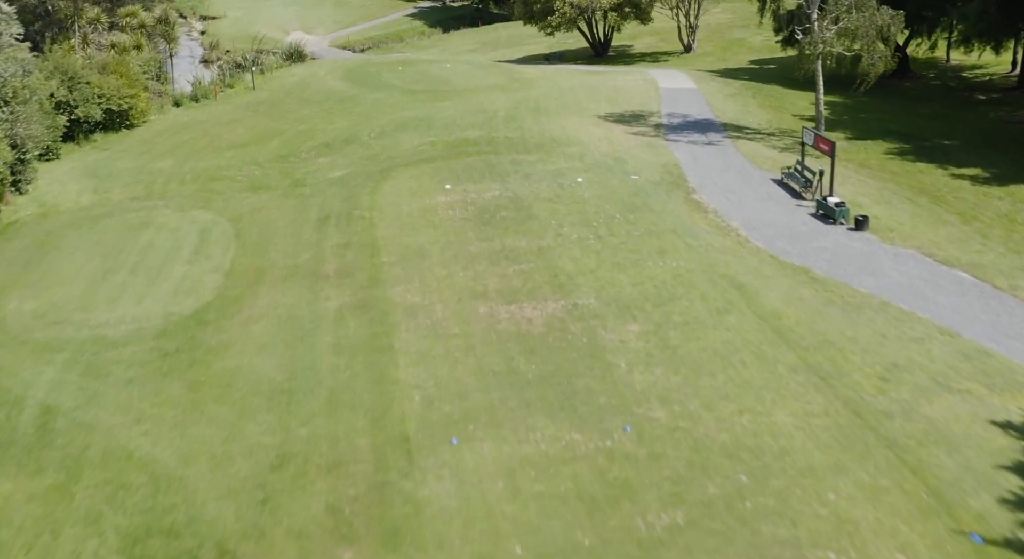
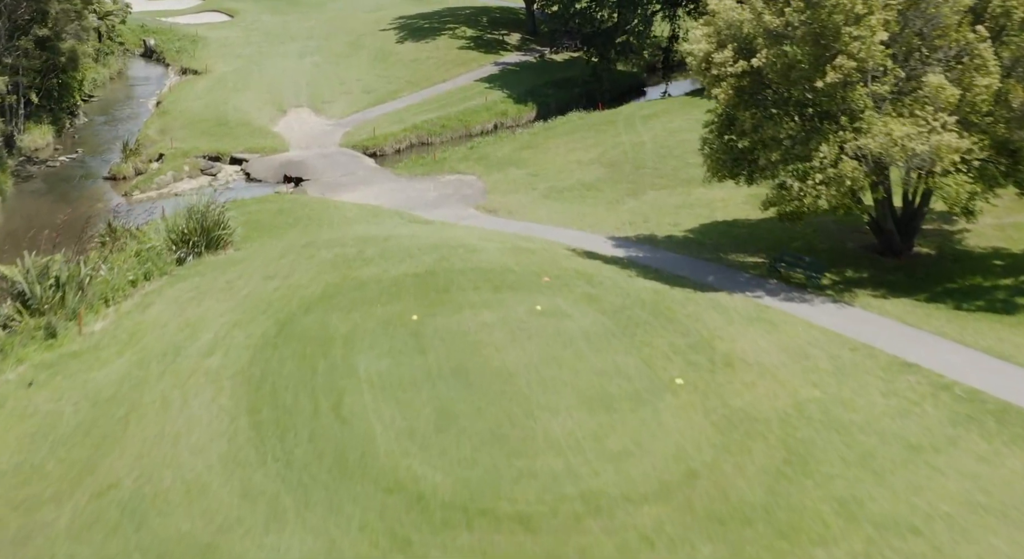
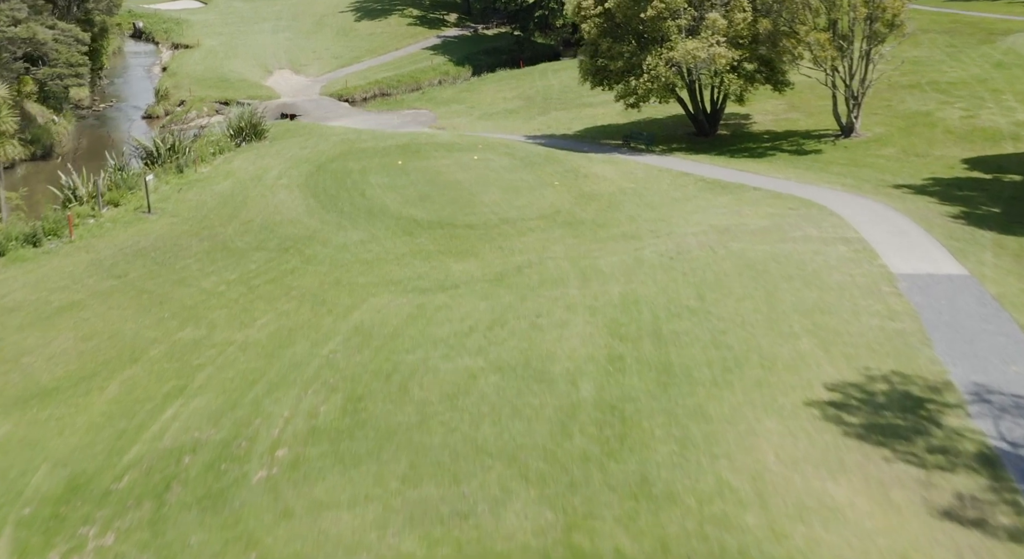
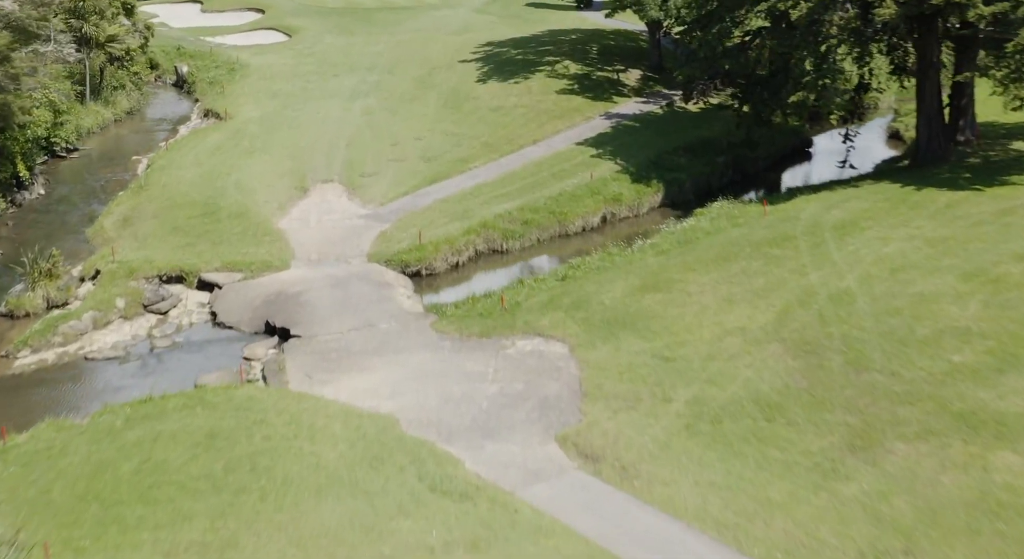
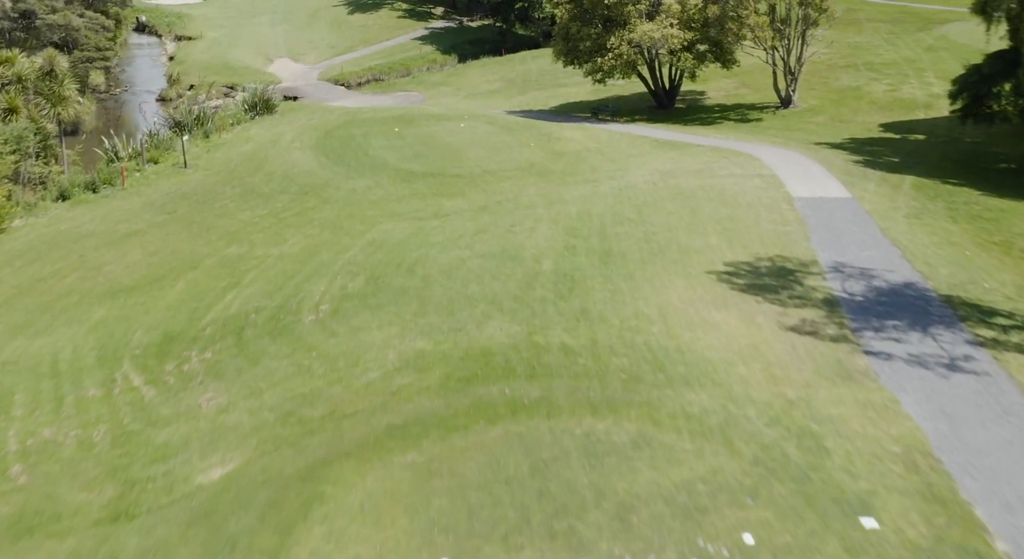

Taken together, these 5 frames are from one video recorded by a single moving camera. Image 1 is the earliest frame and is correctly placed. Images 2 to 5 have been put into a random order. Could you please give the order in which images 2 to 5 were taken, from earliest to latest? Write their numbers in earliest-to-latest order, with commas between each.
5, 3, 2, 4
